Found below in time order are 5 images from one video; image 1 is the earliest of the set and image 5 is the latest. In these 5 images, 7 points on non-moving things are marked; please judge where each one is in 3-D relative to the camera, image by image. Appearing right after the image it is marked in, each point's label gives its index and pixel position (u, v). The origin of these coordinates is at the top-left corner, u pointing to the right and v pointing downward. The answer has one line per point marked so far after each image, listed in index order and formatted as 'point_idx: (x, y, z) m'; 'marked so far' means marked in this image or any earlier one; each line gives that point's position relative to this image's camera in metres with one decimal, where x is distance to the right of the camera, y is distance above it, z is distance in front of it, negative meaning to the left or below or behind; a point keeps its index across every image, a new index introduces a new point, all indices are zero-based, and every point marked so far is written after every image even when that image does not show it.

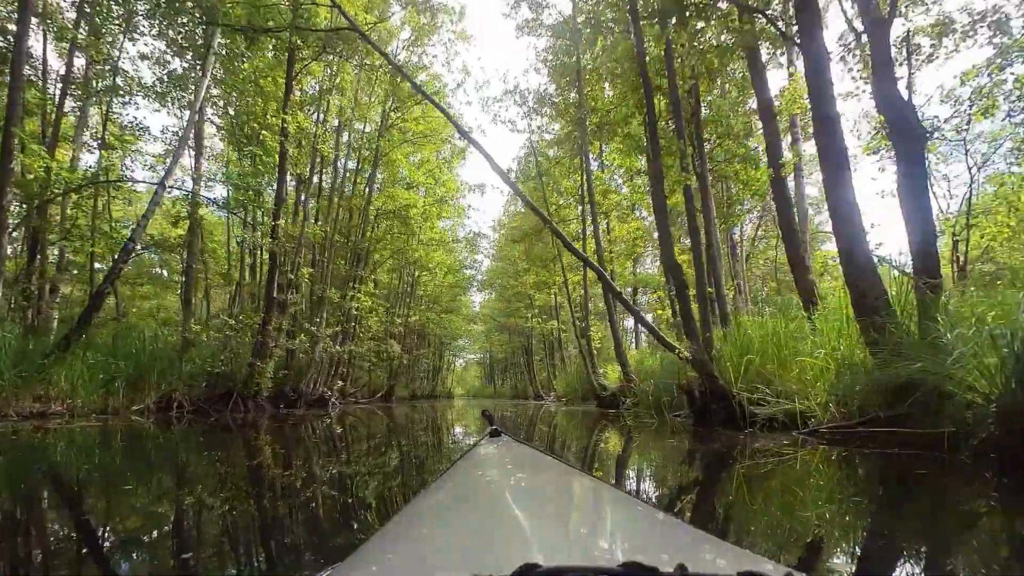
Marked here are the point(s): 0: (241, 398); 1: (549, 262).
0: (-3.7, -1.5, +7.9) m
1: (+1.0, +0.7, +15.5) m
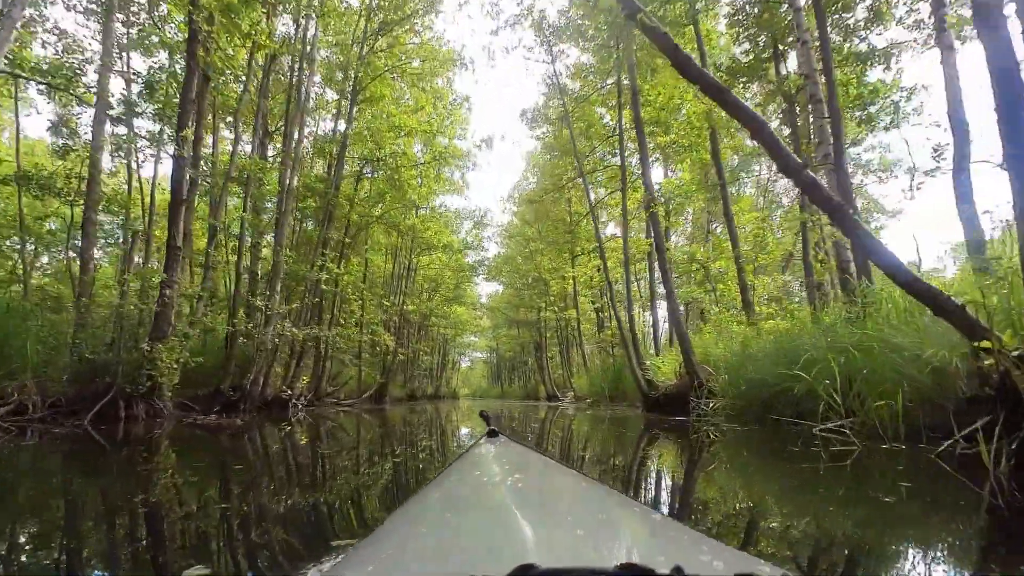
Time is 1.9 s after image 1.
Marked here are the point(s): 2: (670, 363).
0: (-3.5, -1.0, +5.4) m
1: (+1.3, +1.2, +12.9) m
2: (+2.3, -1.1, +8.4) m
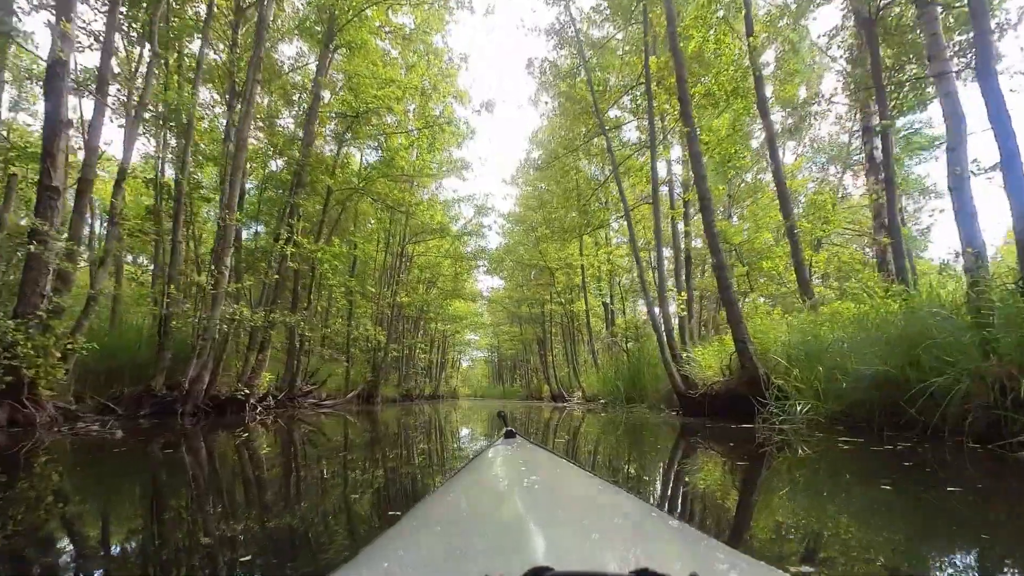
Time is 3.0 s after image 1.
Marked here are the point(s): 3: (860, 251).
0: (-3.5, -0.8, +3.9) m
1: (+1.4, +1.4, +11.5) m
2: (+2.4, -0.8, +6.9) m
3: (+7.4, +0.8, +12.5) m
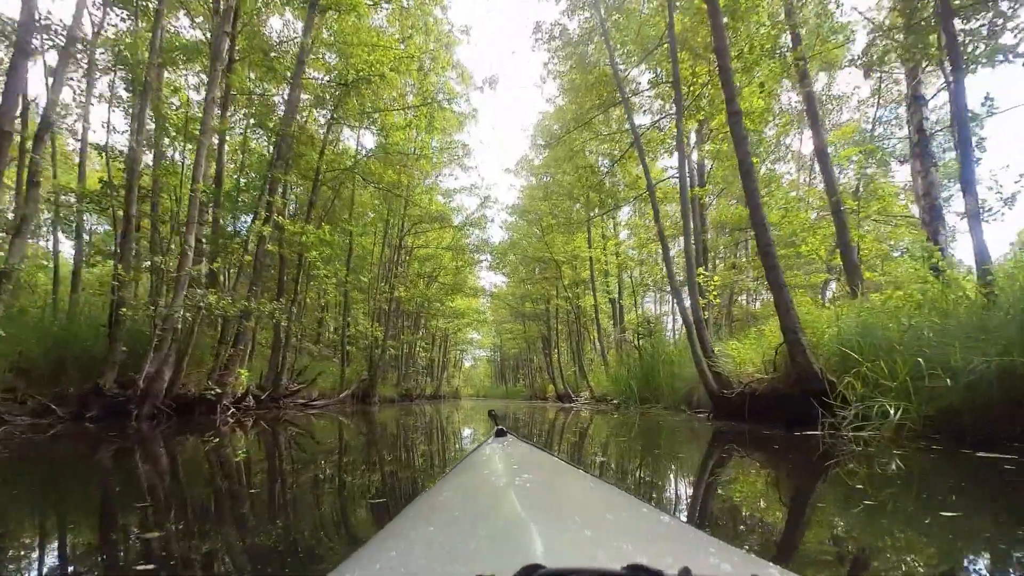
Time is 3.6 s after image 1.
0: (-3.4, -0.6, +3.2) m
1: (+1.4, +1.6, +10.7) m
2: (+2.4, -0.7, +6.2) m
3: (+7.5, +0.9, +11.7) m
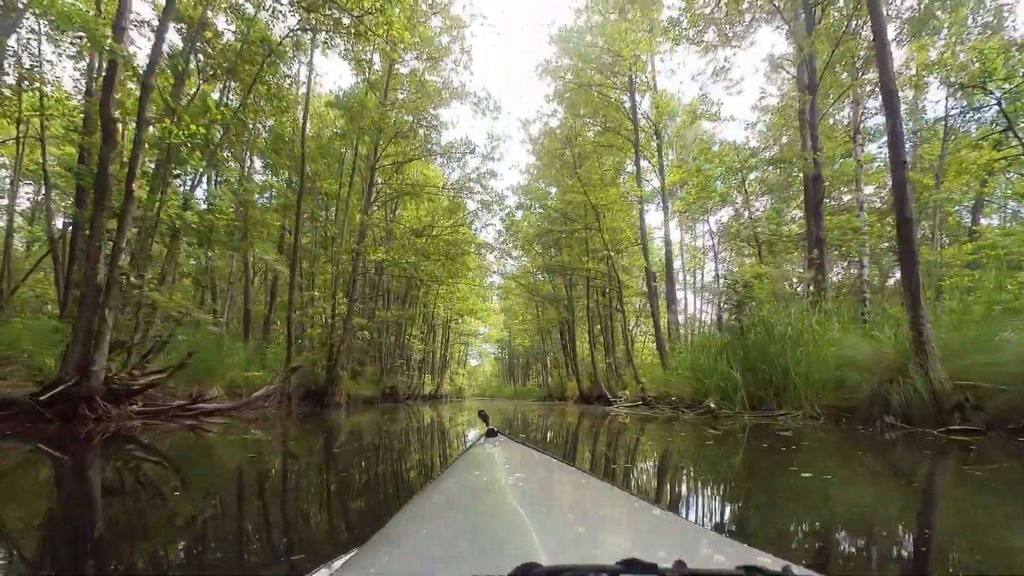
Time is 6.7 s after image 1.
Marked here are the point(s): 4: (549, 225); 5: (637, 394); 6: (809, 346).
0: (-3.2, +0.1, -0.8) m
1: (+1.7, +2.3, +6.6) m
2: (+2.7, +0.1, +2.1) m
3: (+7.8, +1.7, +7.6) m
4: (+0.9, +1.4, +14.1) m
5: (+2.5, -2.0, +11.0) m
6: (+2.9, -0.6, +5.7) m
